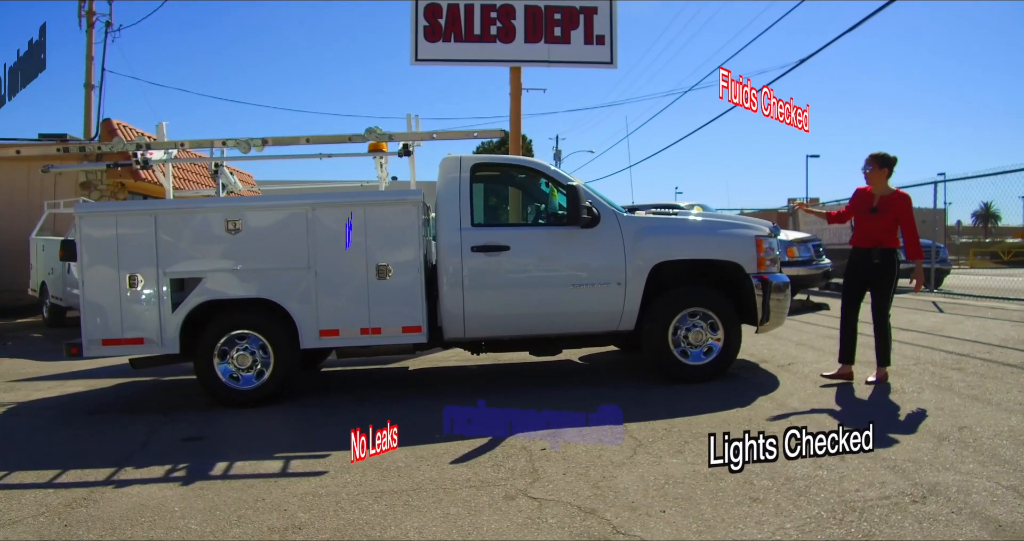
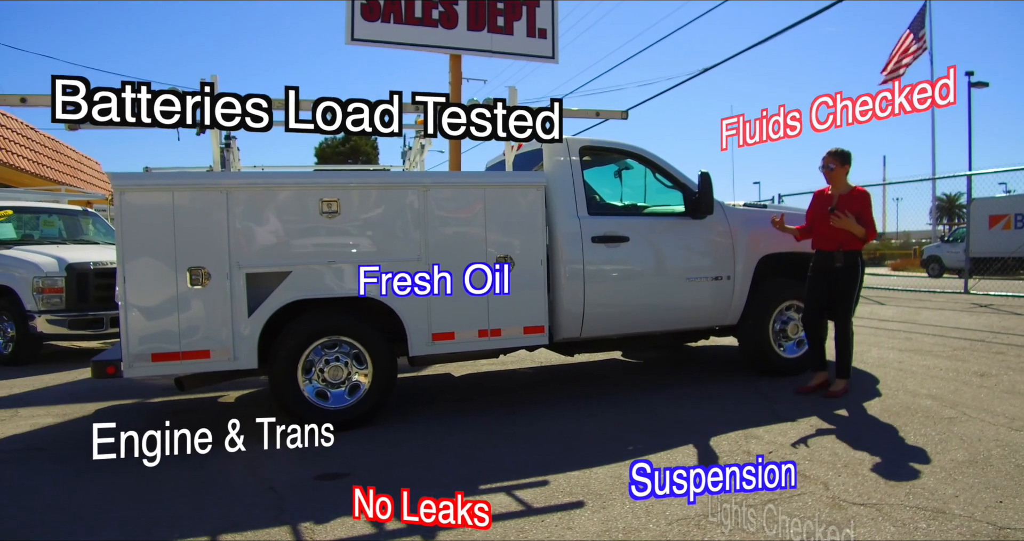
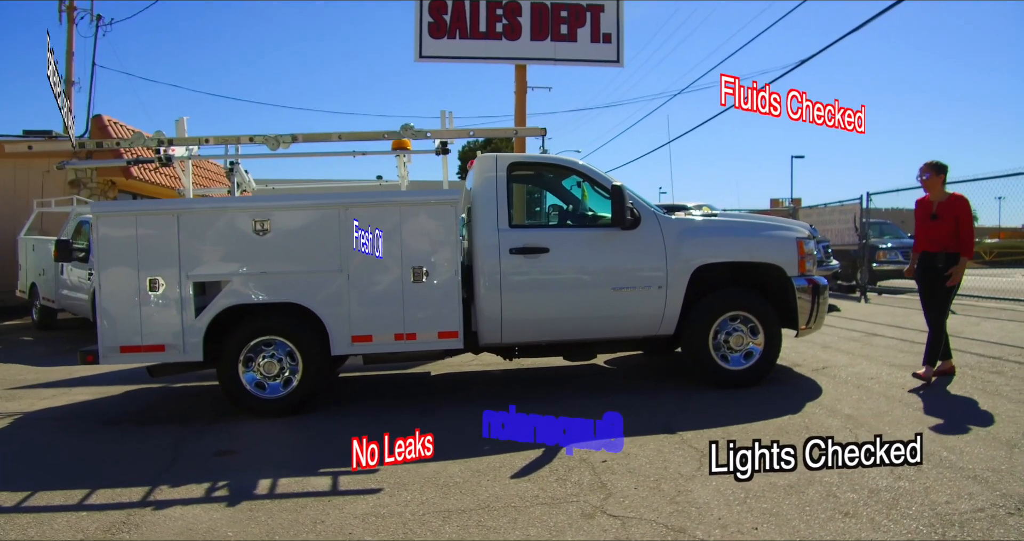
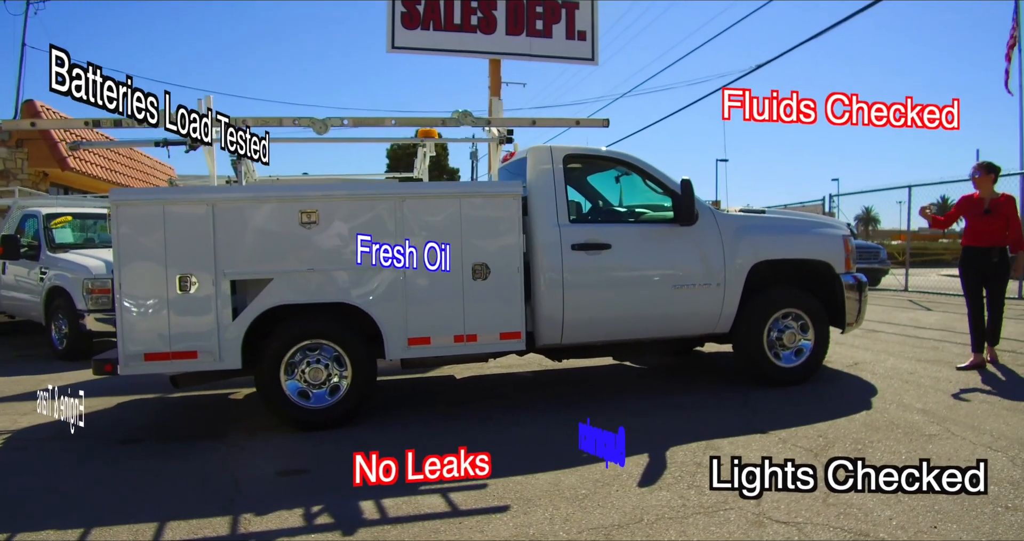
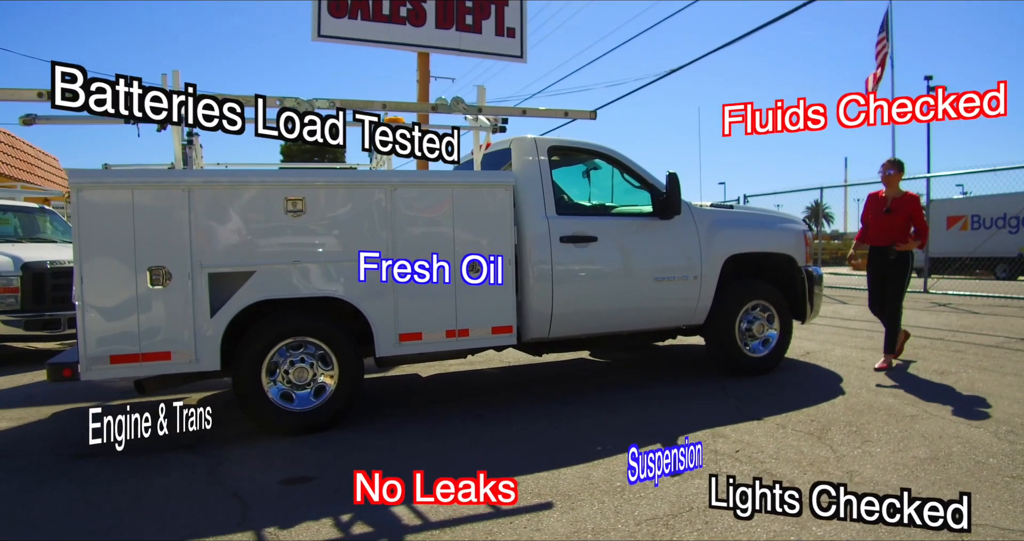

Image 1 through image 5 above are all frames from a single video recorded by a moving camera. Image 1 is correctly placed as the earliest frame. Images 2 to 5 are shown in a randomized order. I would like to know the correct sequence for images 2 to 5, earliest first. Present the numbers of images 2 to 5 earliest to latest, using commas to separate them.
3, 4, 5, 2
